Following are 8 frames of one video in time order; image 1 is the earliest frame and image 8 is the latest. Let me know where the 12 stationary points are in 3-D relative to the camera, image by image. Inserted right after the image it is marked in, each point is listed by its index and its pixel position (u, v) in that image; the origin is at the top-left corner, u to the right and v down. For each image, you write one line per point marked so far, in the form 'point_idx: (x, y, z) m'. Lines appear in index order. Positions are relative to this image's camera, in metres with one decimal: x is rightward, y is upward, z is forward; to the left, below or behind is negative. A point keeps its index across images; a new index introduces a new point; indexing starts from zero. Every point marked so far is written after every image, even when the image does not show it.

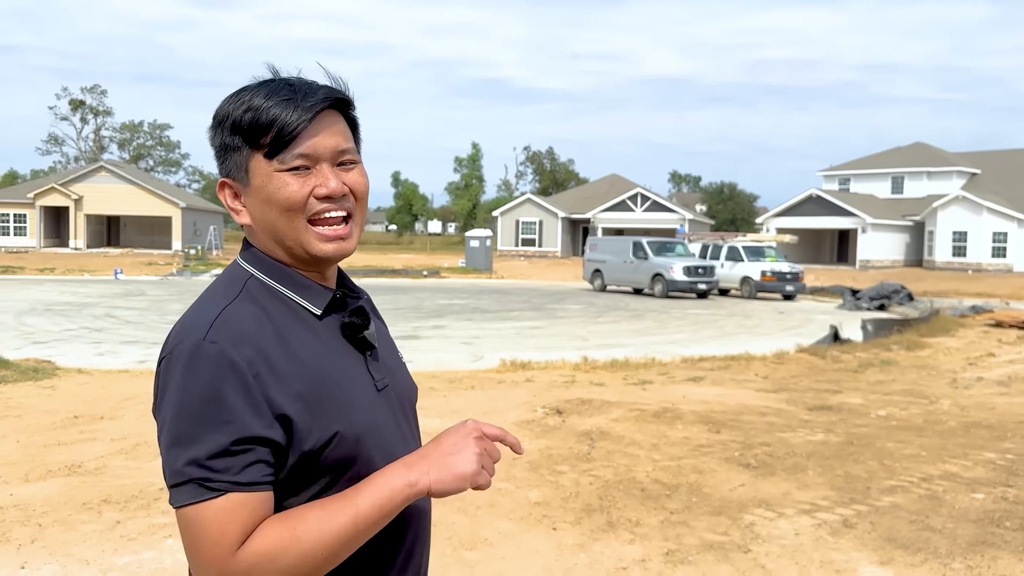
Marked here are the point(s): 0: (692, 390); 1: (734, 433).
0: (+2.3, -1.3, +10.4) m
1: (+2.0, -1.3, +7.5) m
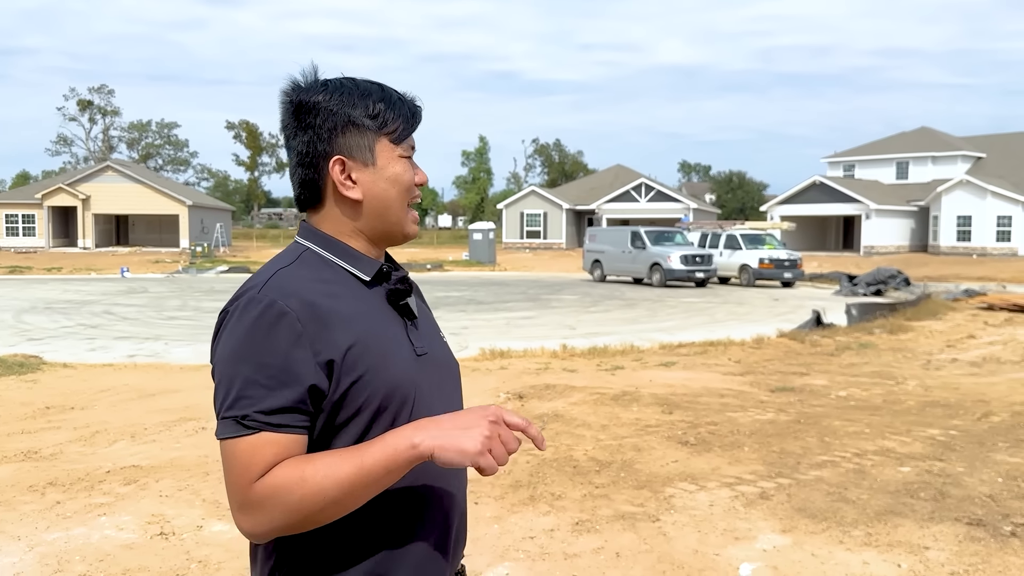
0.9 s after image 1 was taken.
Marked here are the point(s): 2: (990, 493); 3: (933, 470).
0: (+1.9, -1.1, +10.6) m
1: (+1.6, -1.2, +7.6) m
2: (+2.9, -1.3, +5.0) m
3: (+2.9, -1.2, +5.6) m
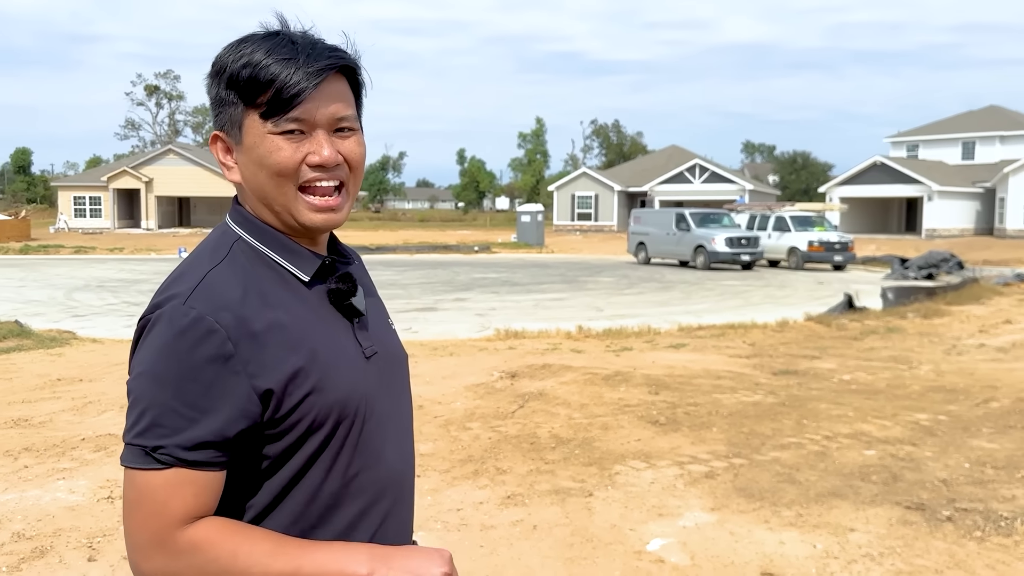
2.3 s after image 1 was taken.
0: (+1.9, -0.9, +10.5) m
1: (+1.5, -1.0, +7.6) m
2: (+2.6, -1.1, +4.9) m
3: (+2.6, -1.1, +5.5) m
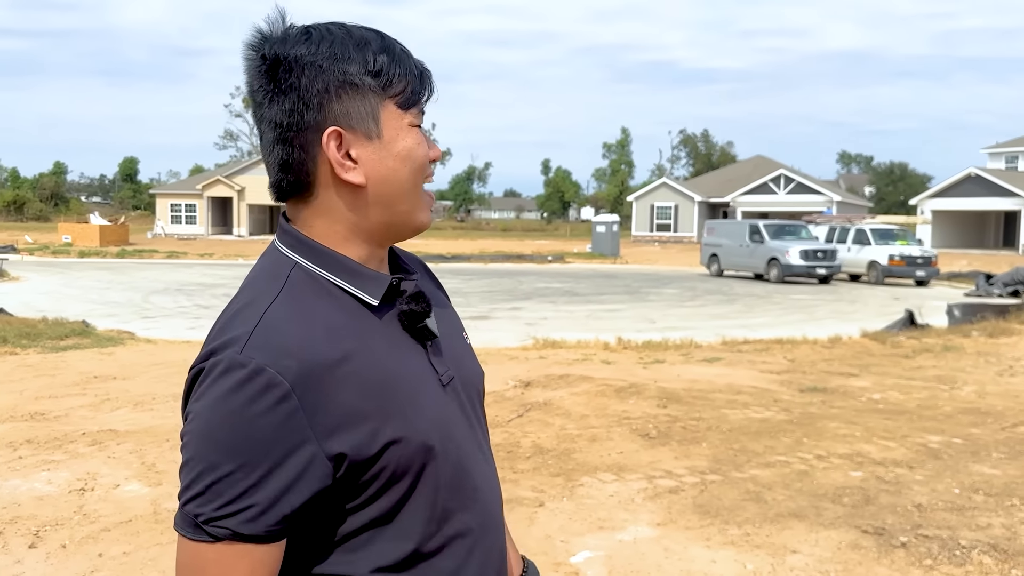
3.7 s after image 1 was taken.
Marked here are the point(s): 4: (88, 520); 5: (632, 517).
0: (+2.3, -1.1, +10.3) m
1: (+1.5, -1.1, +7.5) m
2: (+2.3, -1.2, +4.7) m
3: (+2.4, -1.2, +5.3) m
4: (-2.1, -1.1, +4.0) m
5: (+0.6, -1.2, +4.3) m
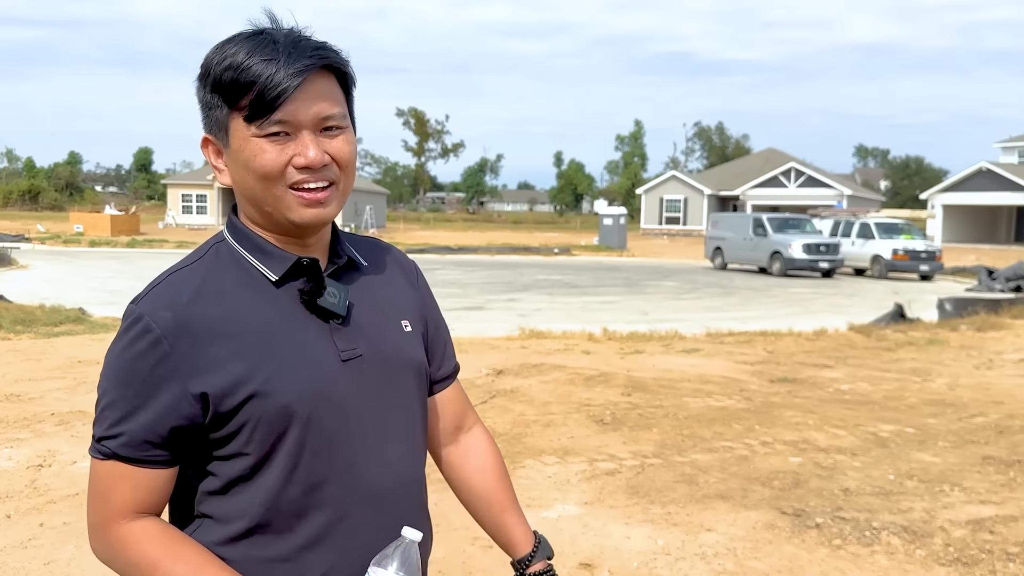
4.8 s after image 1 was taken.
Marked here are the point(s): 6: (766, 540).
0: (+2.0, -0.9, +10.5) m
1: (+1.2, -1.0, +7.6) m
2: (+2.0, -1.2, +4.8) m
3: (+2.1, -1.1, +5.4) m
4: (-2.4, -1.0, +4.2) m
5: (+0.3, -1.1, +4.5) m
6: (+1.2, -1.2, +3.9) m
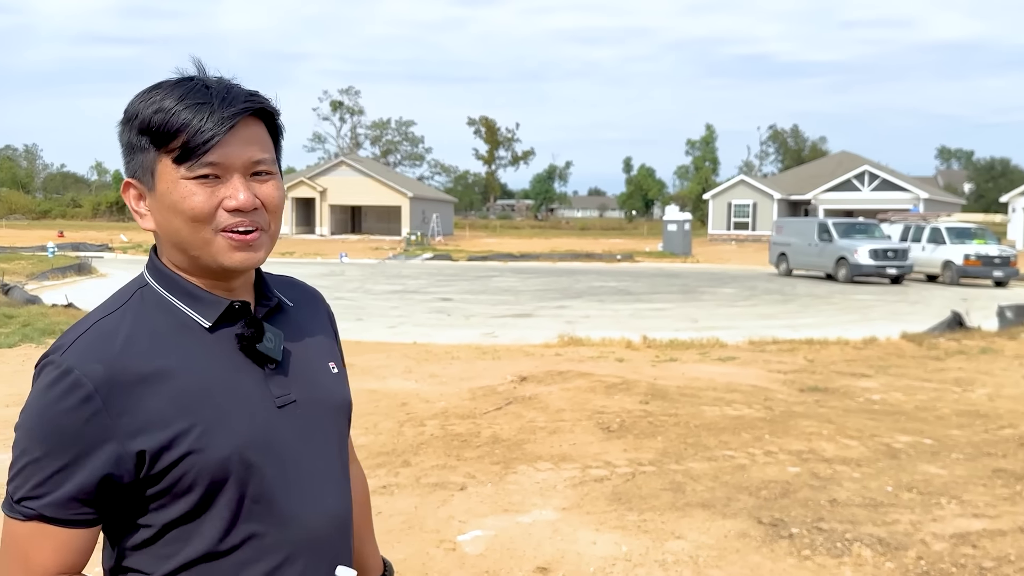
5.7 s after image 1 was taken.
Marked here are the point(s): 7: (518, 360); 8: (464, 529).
0: (+2.4, -1.0, +10.4) m
1: (+1.3, -1.1, +7.6) m
2: (+1.9, -1.2, +4.7) m
3: (+2.0, -1.2, +5.4) m
4: (-2.5, -1.1, +4.5) m
5: (+0.2, -1.2, +4.6) m
6: (+1.1, -1.3, +3.9) m
7: (+0.1, -1.0, +11.0) m
8: (-0.2, -1.2, +4.1) m
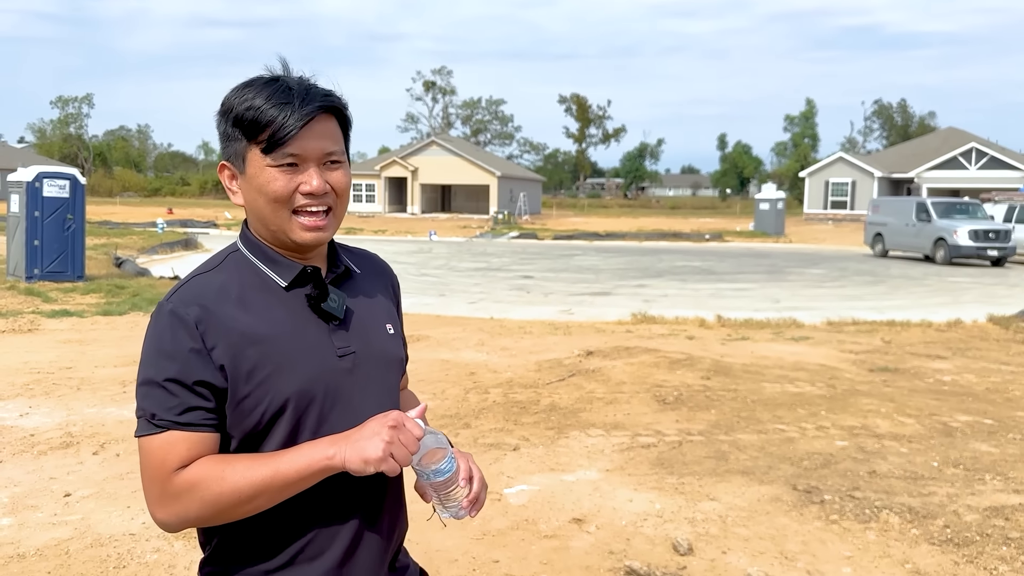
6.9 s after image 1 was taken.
0: (+3.3, -0.8, +10.4) m
1: (+2.0, -0.9, +7.8) m
2: (+2.2, -1.1, +4.9) m
3: (+2.4, -1.1, +5.5) m
4: (-2.2, -0.9, +5.1) m
5: (+0.5, -1.1, +4.9) m
6: (+1.3, -1.1, +4.2) m
7: (+1.1, -0.7, +11.3) m
8: (0.0, -1.1, +4.4) m
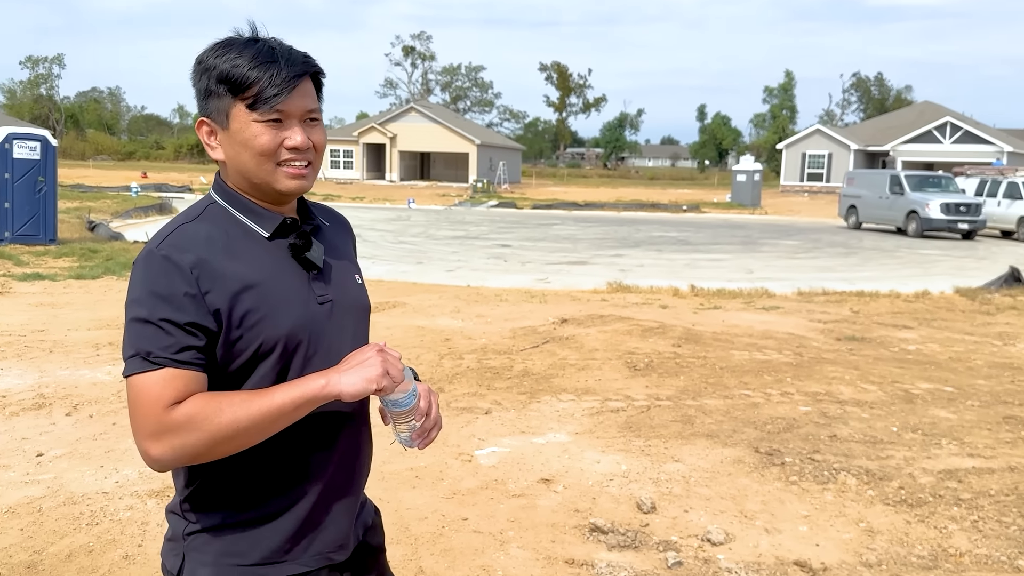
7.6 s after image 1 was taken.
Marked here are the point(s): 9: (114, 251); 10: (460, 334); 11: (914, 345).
0: (+3.0, -0.4, +10.6) m
1: (+1.7, -0.6, +7.9) m
2: (+2.0, -0.9, +5.0) m
3: (+2.2, -0.8, +5.6) m
4: (-2.4, -0.7, +5.1) m
5: (+0.3, -0.8, +5.0) m
6: (+1.1, -1.0, +4.3) m
7: (+0.7, -0.2, +11.4) m
8: (-0.2, -0.9, +4.5) m
9: (-6.4, +0.6, +13.2) m
10: (-0.5, -0.5, +8.4) m
11: (+4.4, -0.6, +8.9) m
